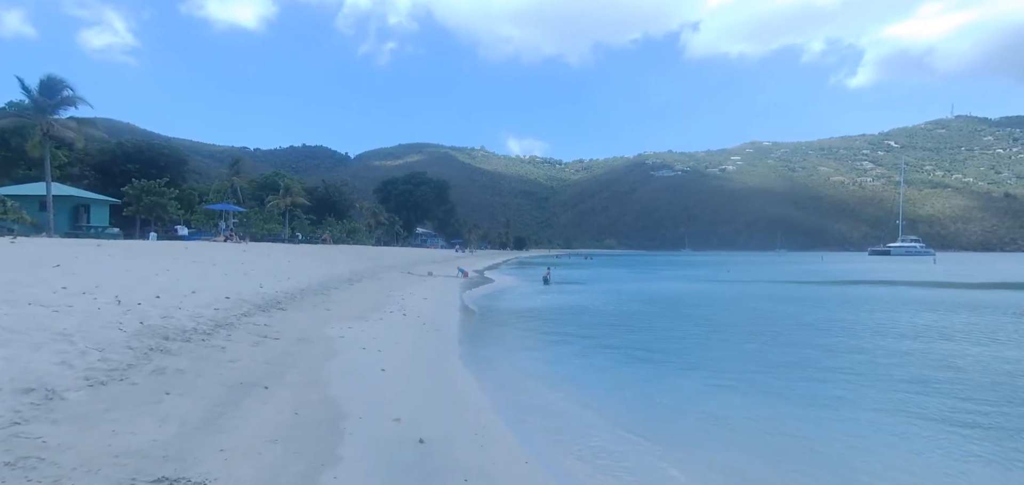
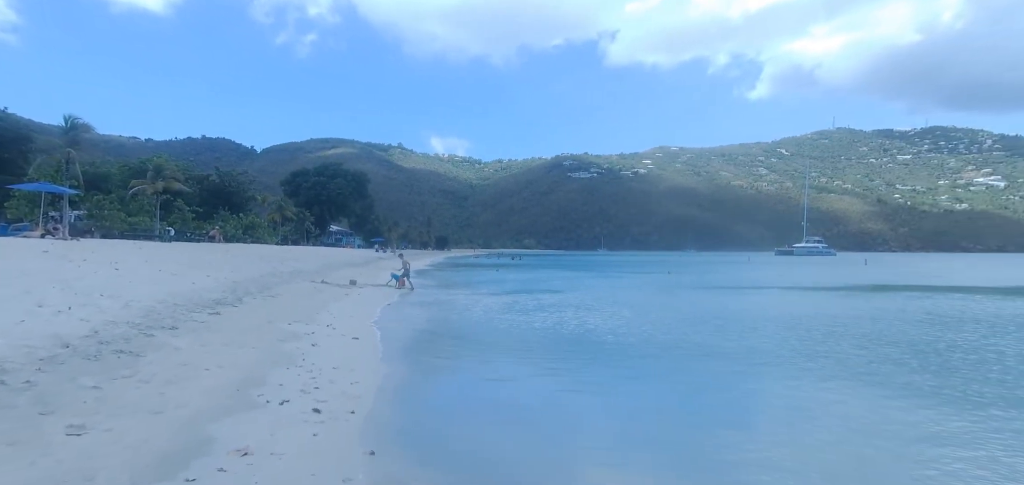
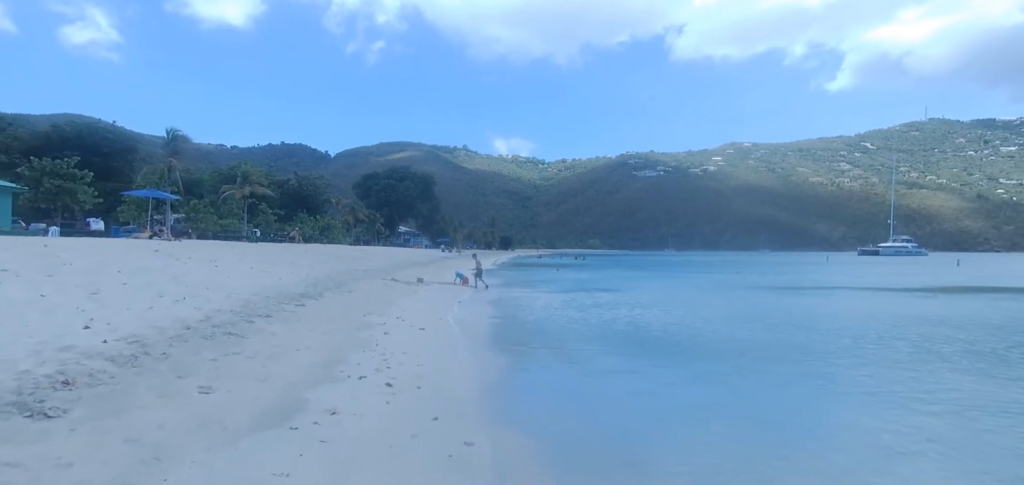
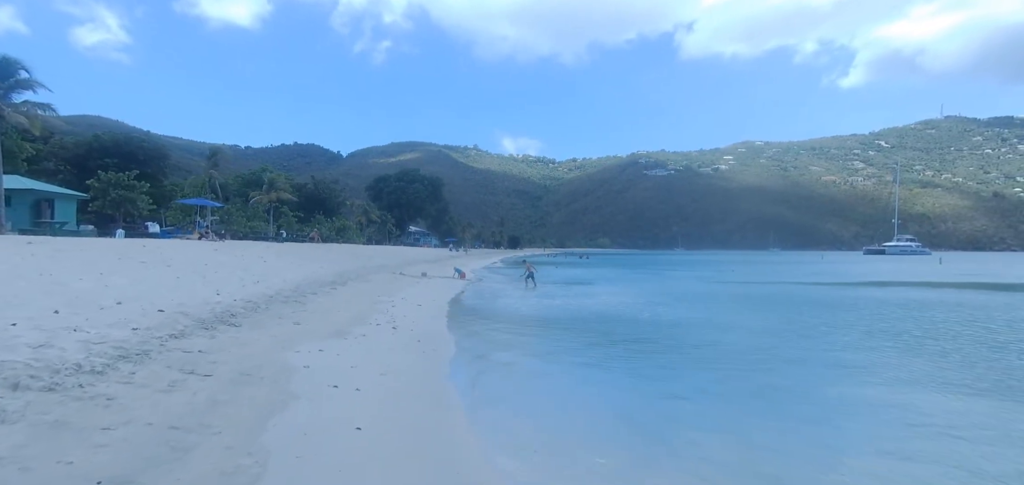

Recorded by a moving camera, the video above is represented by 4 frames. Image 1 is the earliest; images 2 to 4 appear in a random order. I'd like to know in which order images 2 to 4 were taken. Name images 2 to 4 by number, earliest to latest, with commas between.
4, 3, 2
